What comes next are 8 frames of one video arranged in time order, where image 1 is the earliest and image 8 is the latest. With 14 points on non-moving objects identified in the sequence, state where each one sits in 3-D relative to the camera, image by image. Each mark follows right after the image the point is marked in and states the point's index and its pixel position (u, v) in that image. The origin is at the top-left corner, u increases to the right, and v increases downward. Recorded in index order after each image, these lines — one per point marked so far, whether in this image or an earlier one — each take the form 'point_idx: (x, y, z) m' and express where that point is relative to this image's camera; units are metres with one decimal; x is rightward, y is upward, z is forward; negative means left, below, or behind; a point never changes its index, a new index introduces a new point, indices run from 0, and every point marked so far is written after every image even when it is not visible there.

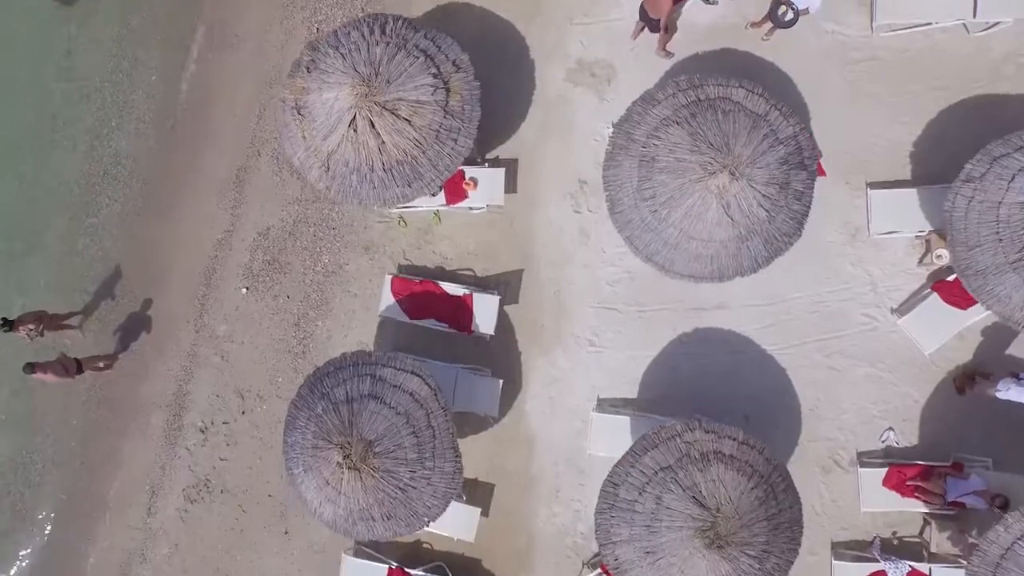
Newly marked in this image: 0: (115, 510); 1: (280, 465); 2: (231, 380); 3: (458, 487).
0: (-6.4, -3.5, +10.0) m
1: (-3.5, -2.7, +9.5) m
2: (-4.3, -1.4, +9.6) m
3: (-0.7, -2.4, +7.6) m
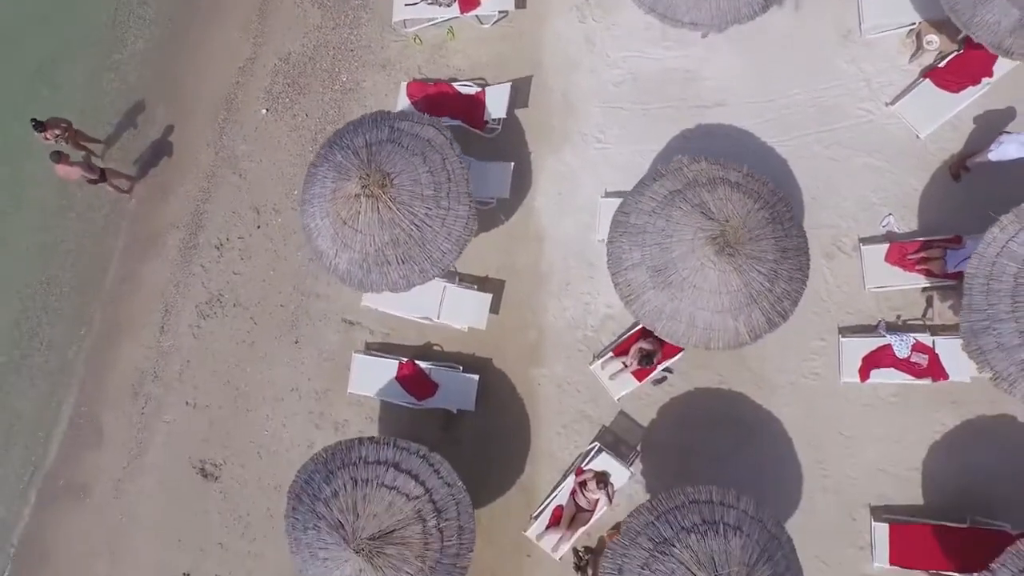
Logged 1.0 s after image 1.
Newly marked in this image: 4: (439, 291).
0: (-6.2, -0.7, +10.1) m
1: (-3.4, +0.2, +9.6) m
2: (-4.2, +1.4, +9.9) m
3: (-0.5, +0.7, +7.8) m
4: (-1.0, 0.0, +9.0) m
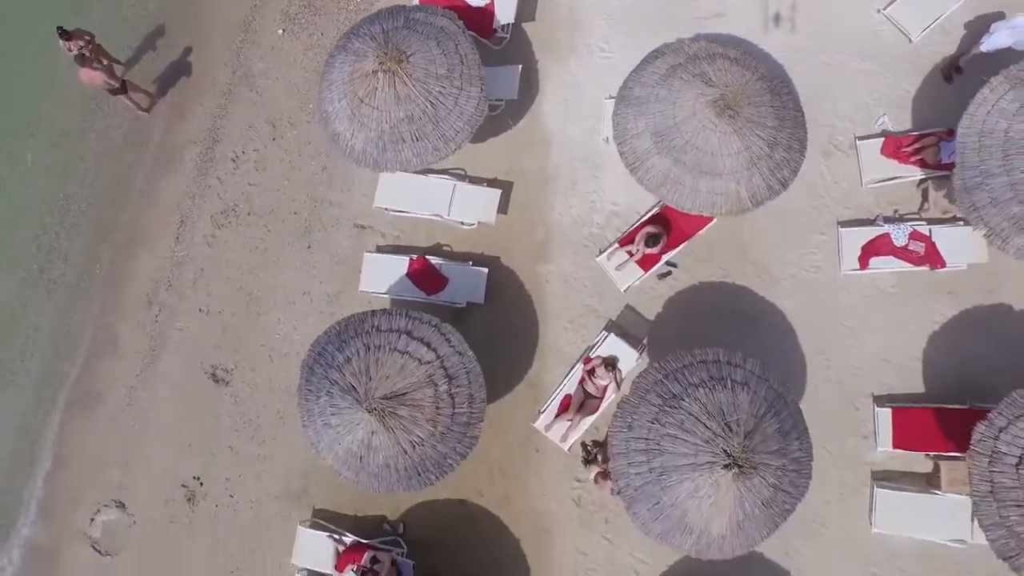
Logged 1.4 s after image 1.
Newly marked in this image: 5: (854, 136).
0: (-6.1, +0.7, +10.3) m
1: (-3.3, +1.6, +9.9) m
2: (-4.1, +2.9, +10.2) m
3: (-0.4, +2.2, +8.1) m
4: (-0.9, +1.5, +9.2) m
5: (+4.9, +2.2, +9.0) m
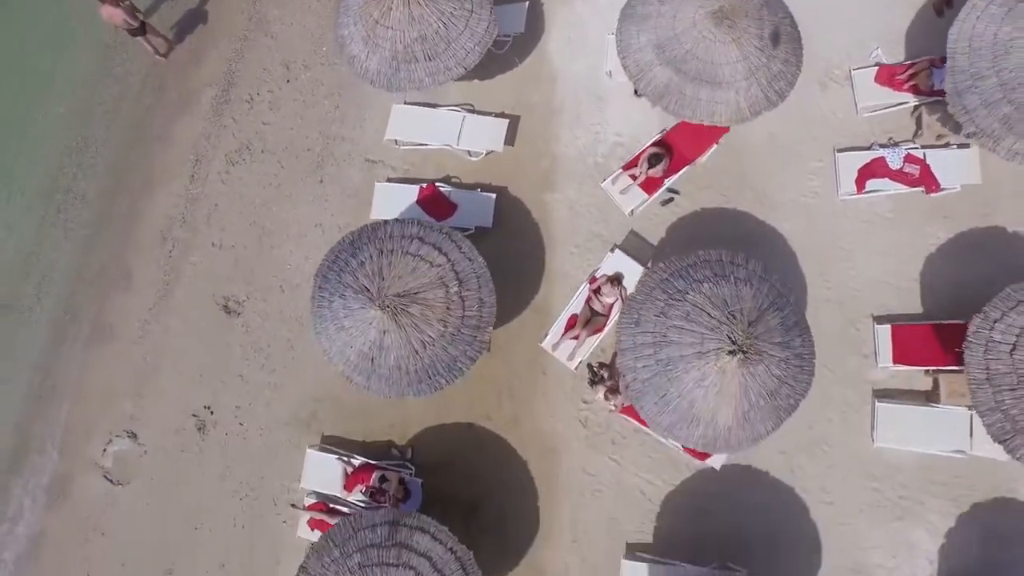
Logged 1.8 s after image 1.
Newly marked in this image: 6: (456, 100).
0: (-6.0, +1.8, +10.6) m
1: (-3.2, +2.7, +10.2) m
2: (-4.0, +3.9, +10.6) m
3: (-0.3, +3.3, +8.4) m
4: (-0.8, +2.5, +9.5) m
5: (+5.1, +3.3, +9.4) m
6: (-0.9, +3.0, +9.9) m
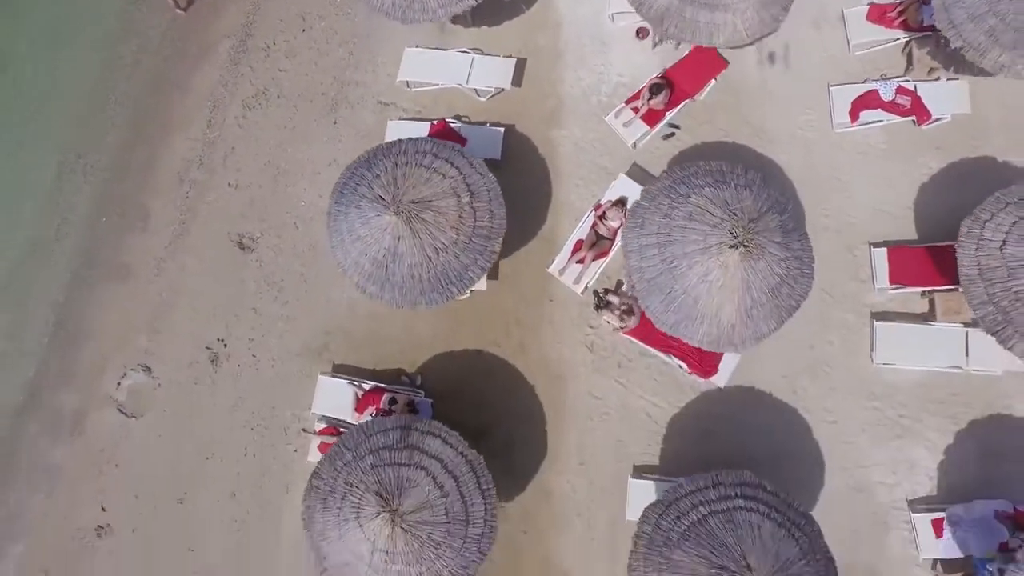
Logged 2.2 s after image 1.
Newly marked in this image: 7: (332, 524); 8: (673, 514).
0: (-5.9, +2.8, +11.0) m
1: (-3.0, +3.7, +10.6) m
2: (-3.8, +5.0, +11.0) m
3: (-0.2, +4.4, +8.8) m
4: (-0.7, +3.6, +9.9) m
5: (+5.2, +4.3, +9.8) m
6: (-0.8, +4.0, +10.4) m
7: (-2.2, -2.8, +7.6) m
8: (+1.9, -2.6, +7.2) m
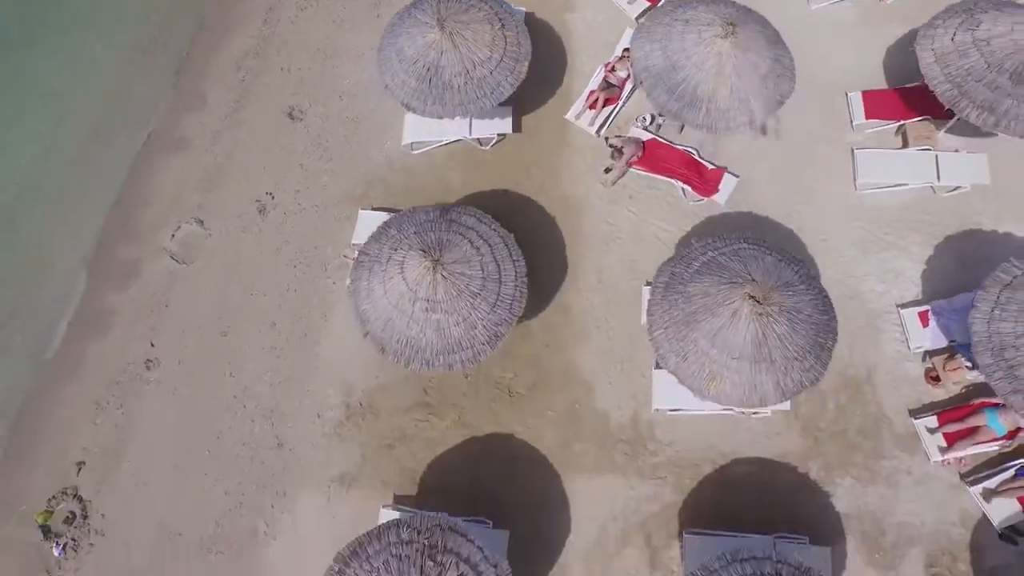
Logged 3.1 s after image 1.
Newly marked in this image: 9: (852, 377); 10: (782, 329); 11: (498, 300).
0: (-5.5, +5.2, +12.5) m
1: (-2.7, +6.1, +12.3) m
2: (-3.5, +7.3, +12.9) m
3: (+0.2, +7.1, +10.7) m
4: (-0.3, +6.1, +11.6) m
5: (+5.5, +6.8, +11.7) m
6: (-0.4, +6.5, +12.1) m
7: (-1.8, +0.1, +8.5) m
8: (+2.2, +0.3, +8.1) m
9: (+5.1, -1.3, +9.4) m
10: (+3.2, -0.4, +7.3) m
11: (-0.2, -0.1, +8.4) m
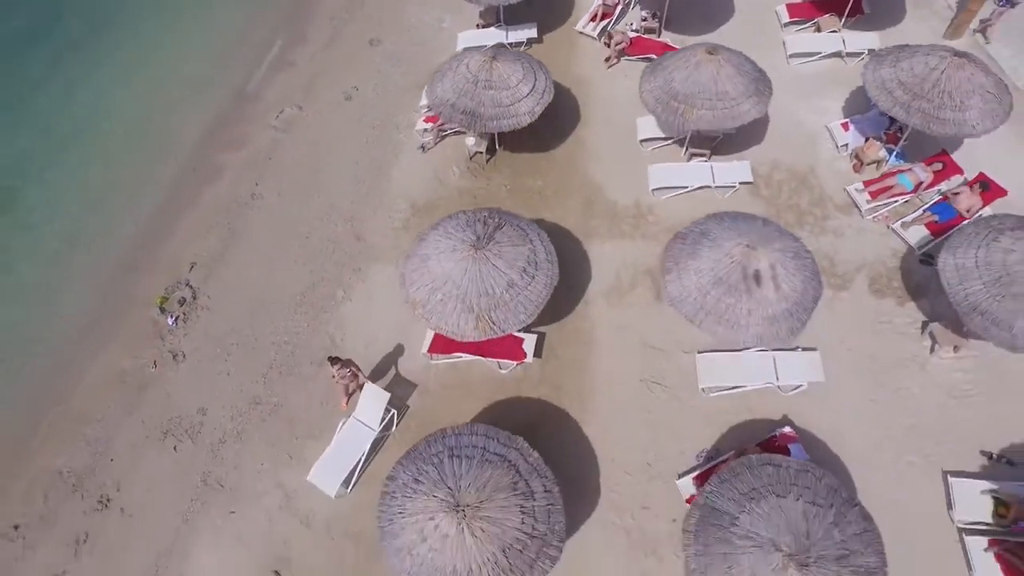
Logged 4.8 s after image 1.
0: (-4.9, +7.8, +17.1) m
1: (-2.1, +8.8, +17.2) m
2: (-2.9, +9.8, +18.0) m
3: (+0.8, +10.1, +15.9) m
4: (+0.2, +8.9, +16.5) m
5: (+6.1, +9.6, +16.8) m
6: (+0.2, +9.2, +17.1) m
7: (-1.2, +3.9, +11.9) m
8: (+2.9, +4.3, +11.6) m
9: (+5.7, +2.3, +12.5) m
10: (+3.8, +3.7, +10.7) m
11: (+0.4, +3.8, +11.8) m
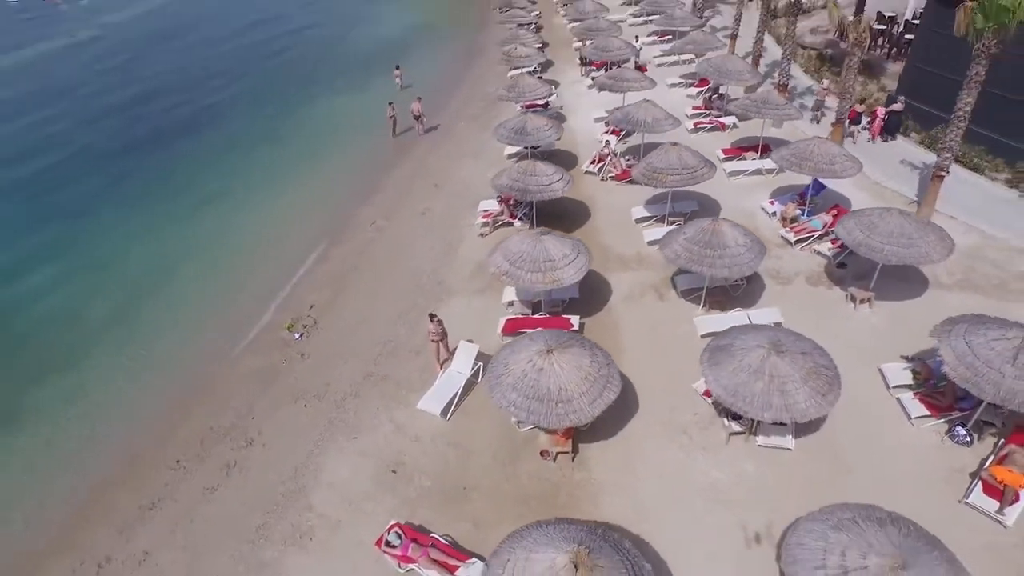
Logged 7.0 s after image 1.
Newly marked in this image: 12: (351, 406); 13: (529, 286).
0: (-4.2, +4.6, +24.3) m
1: (-1.4, +5.5, +24.9) m
2: (-2.2, +6.0, +26.0) m
3: (+1.6, +7.3, +24.3) m
4: (+1.0, +5.9, +24.4) m
5: (+6.8, +6.6, +25.2) m
6: (+0.9, +5.9, +25.0) m
7: (-0.2, +3.3, +18.0) m
8: (+3.9, +3.7, +18.1) m
9: (+6.8, +1.7, +18.2) m
10: (+4.8, +3.7, +17.1) m
11: (+1.5, +3.2, +18.0) m
12: (-3.7, -2.7, +14.3) m
13: (+0.4, +0.1, +14.0) m
